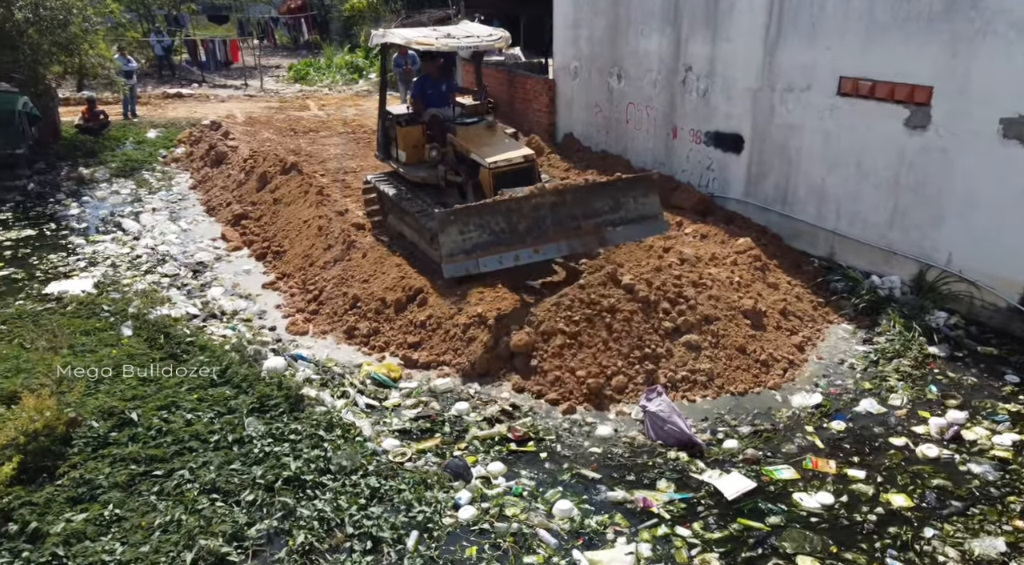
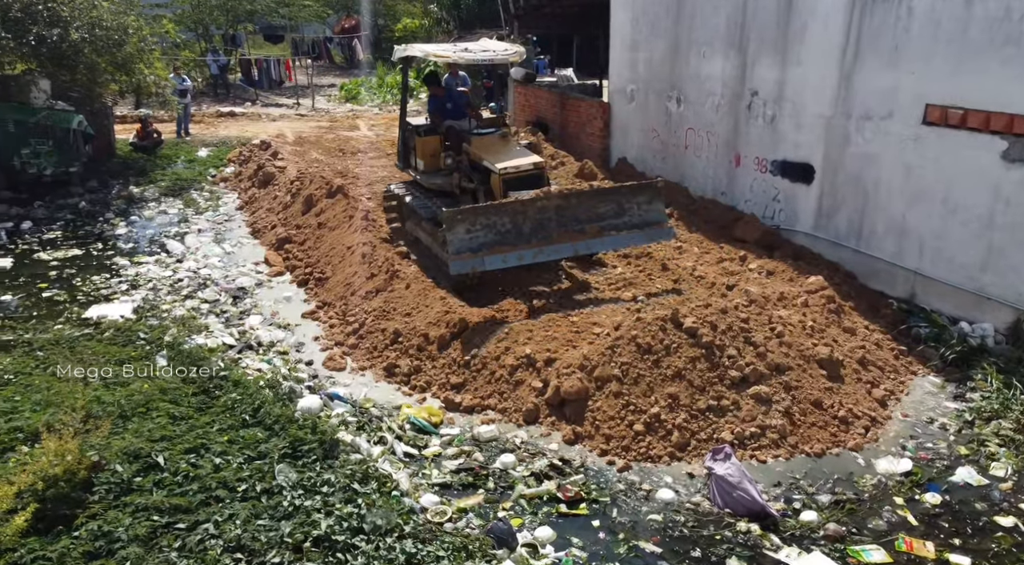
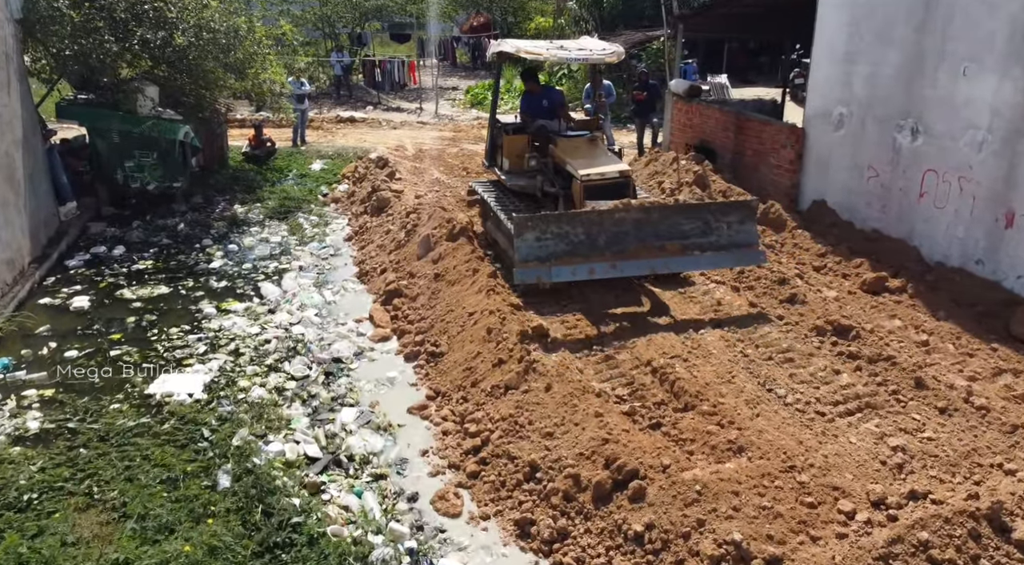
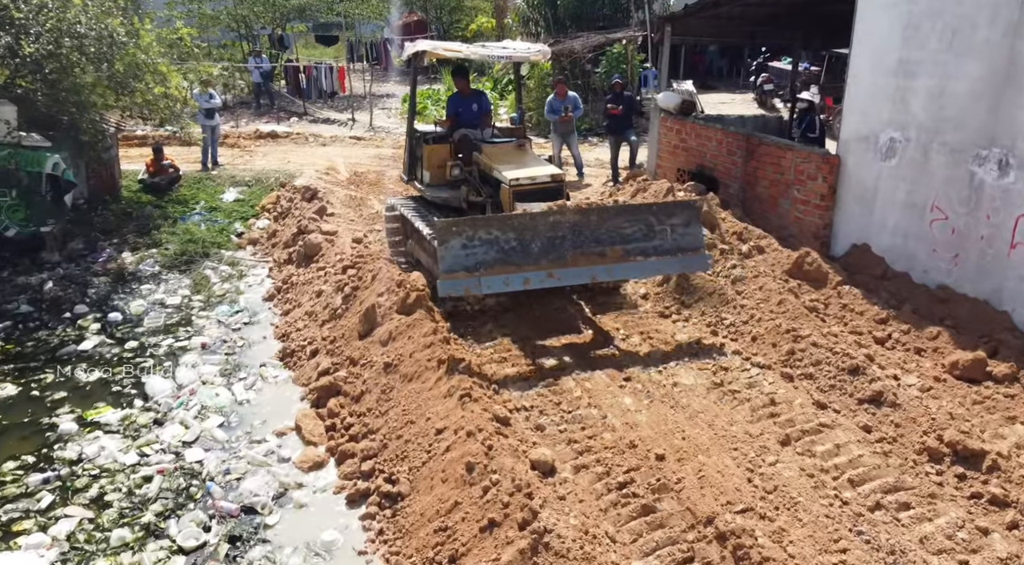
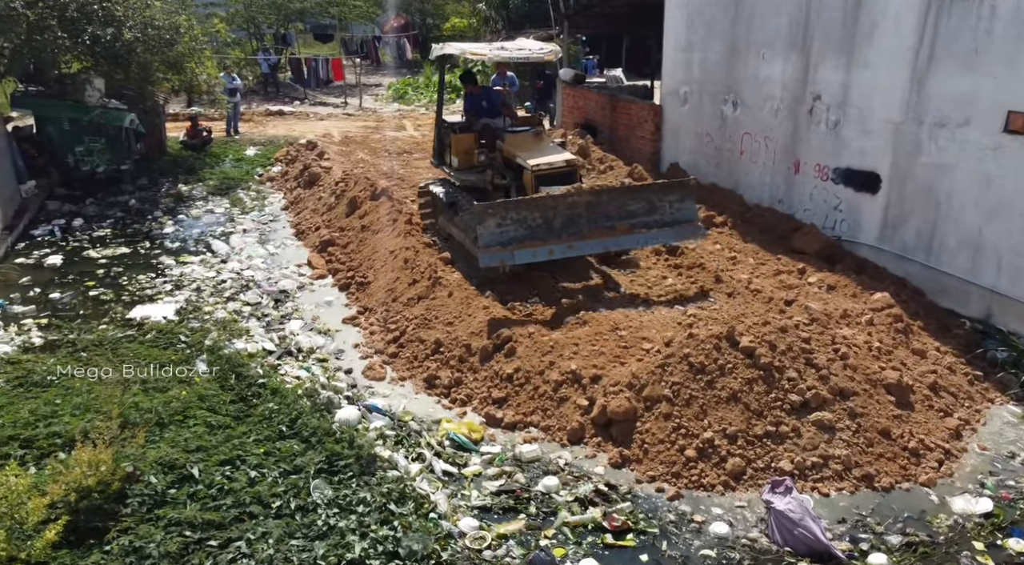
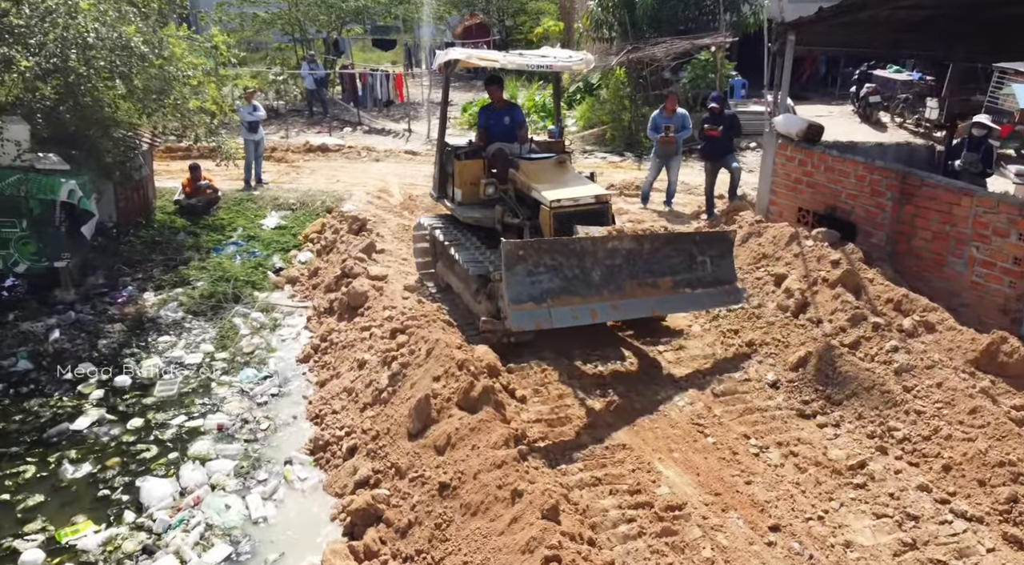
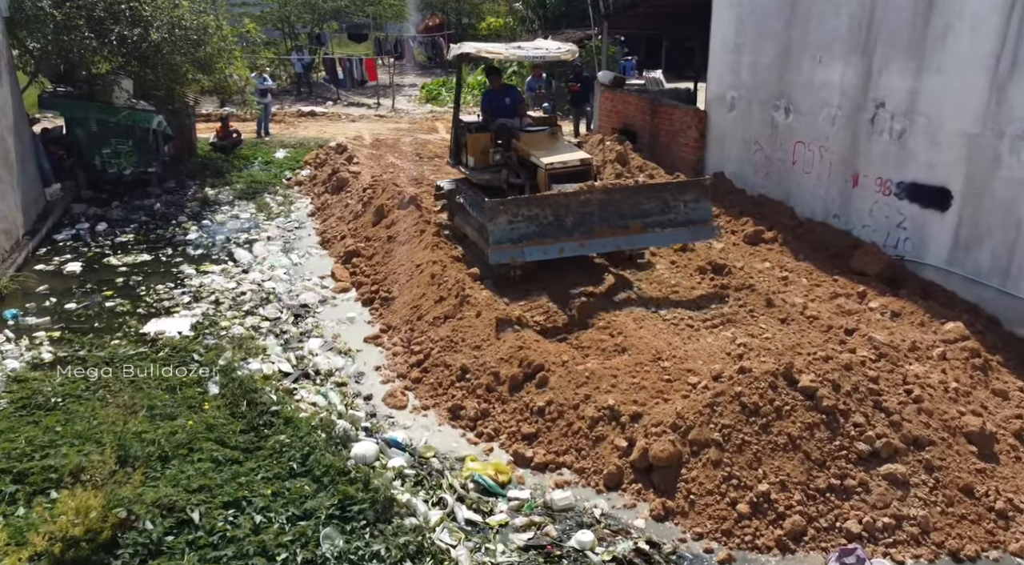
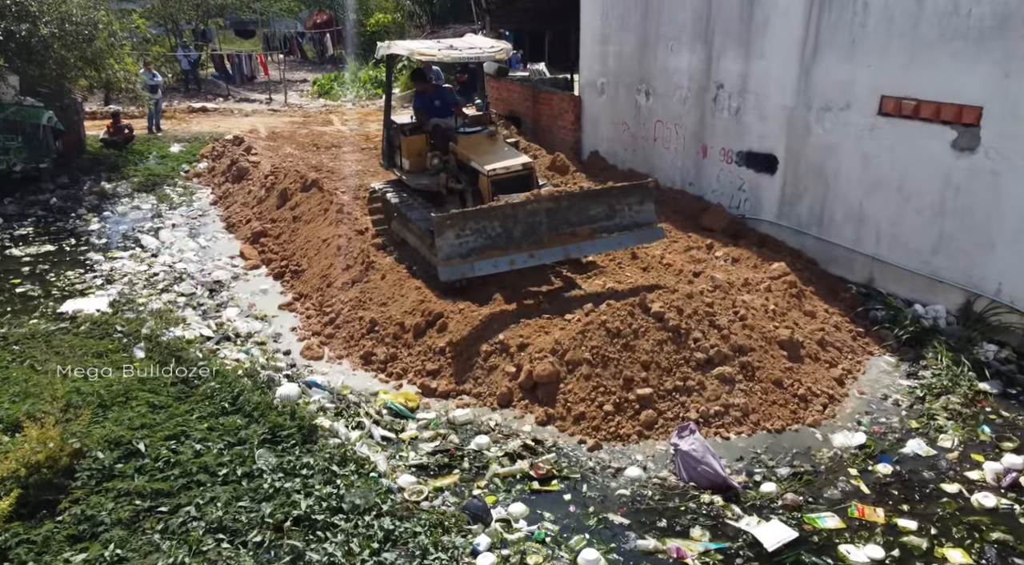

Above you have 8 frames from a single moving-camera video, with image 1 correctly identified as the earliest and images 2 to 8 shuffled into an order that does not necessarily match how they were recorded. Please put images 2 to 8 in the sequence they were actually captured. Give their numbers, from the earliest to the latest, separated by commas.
8, 2, 5, 7, 3, 4, 6
